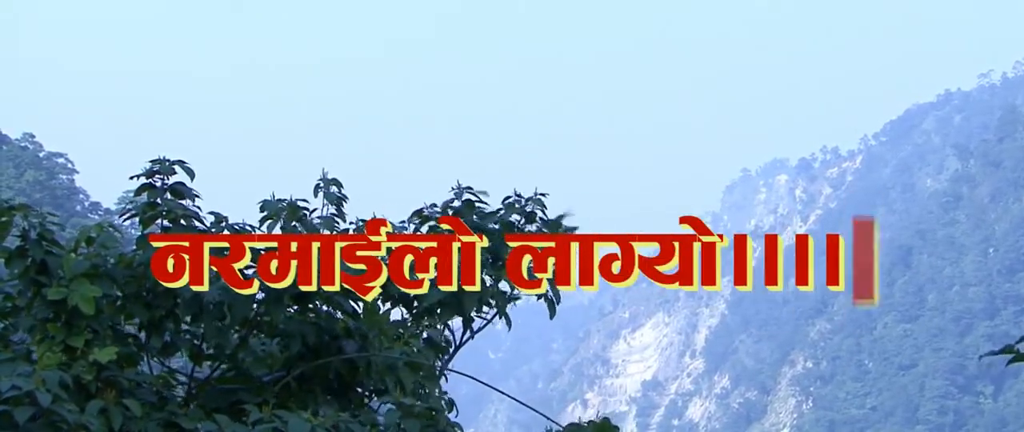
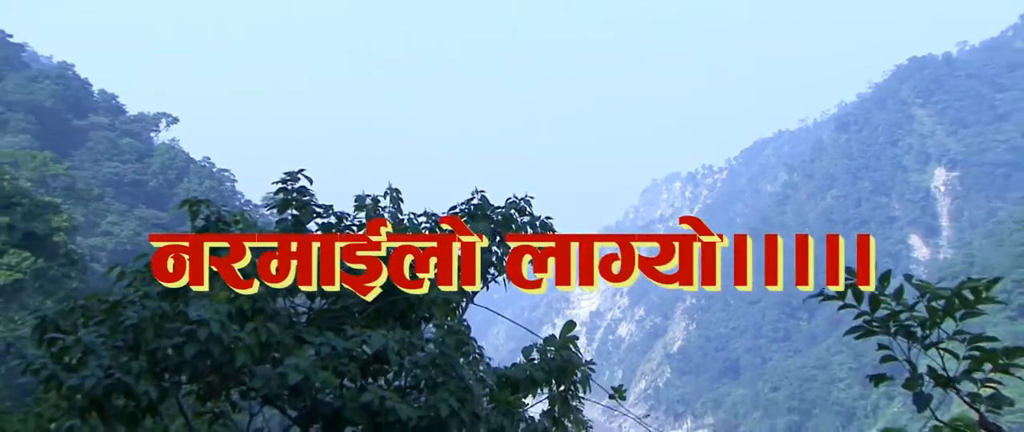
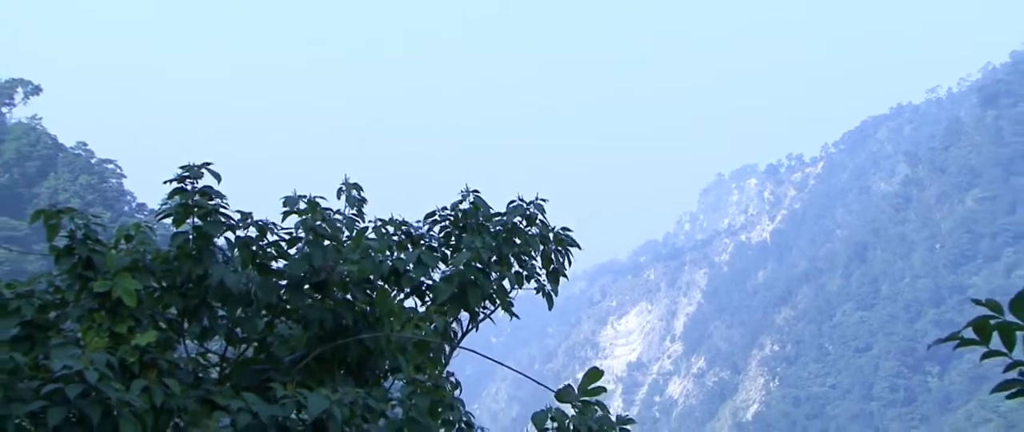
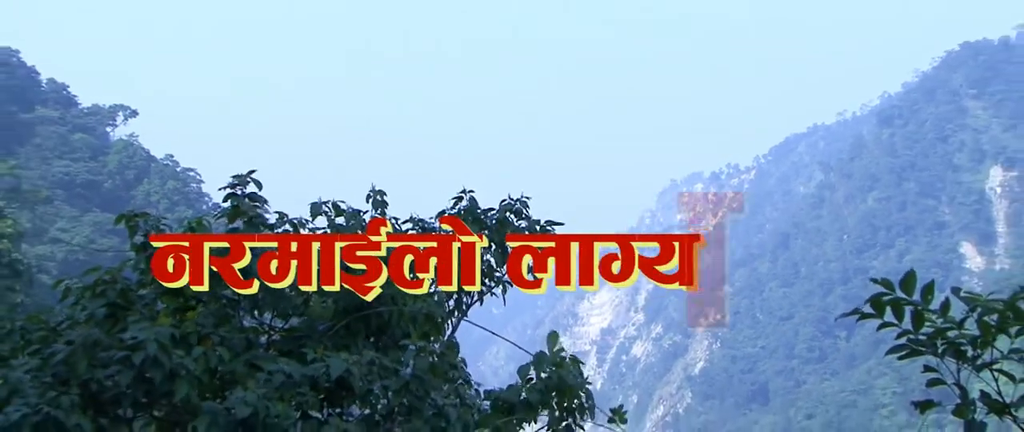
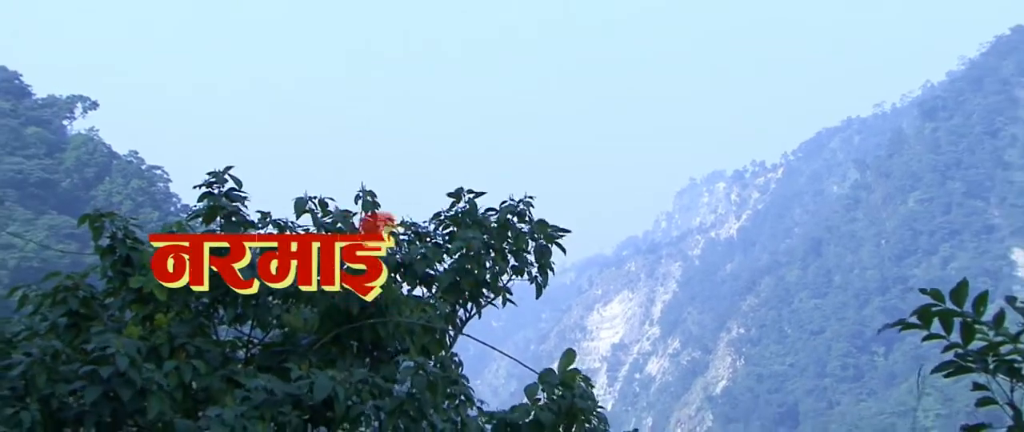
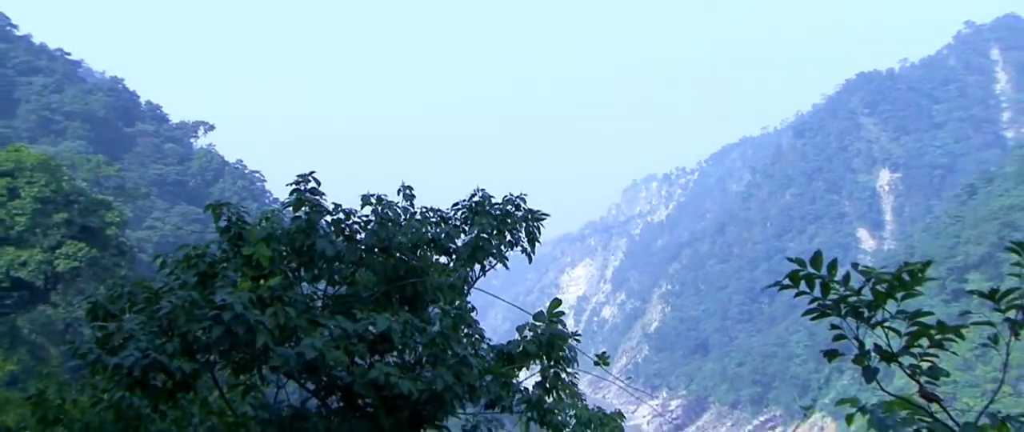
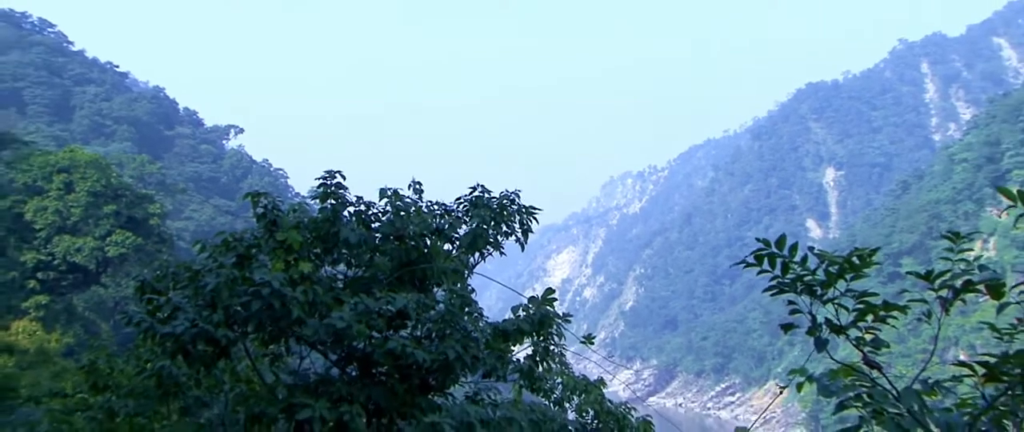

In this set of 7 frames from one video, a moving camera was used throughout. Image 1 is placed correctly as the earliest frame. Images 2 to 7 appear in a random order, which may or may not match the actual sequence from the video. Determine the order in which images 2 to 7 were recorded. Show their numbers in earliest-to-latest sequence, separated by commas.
3, 5, 4, 2, 6, 7
